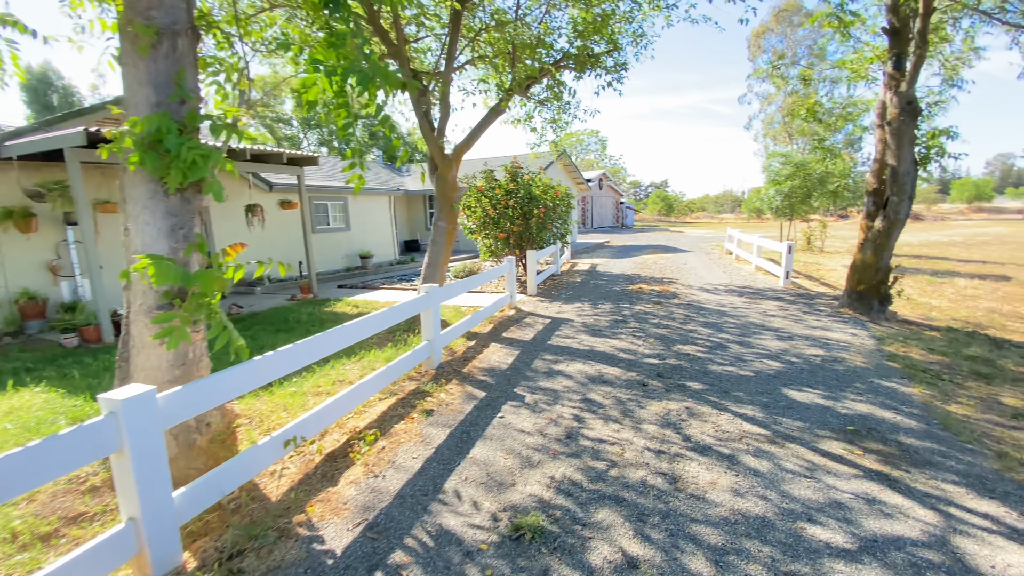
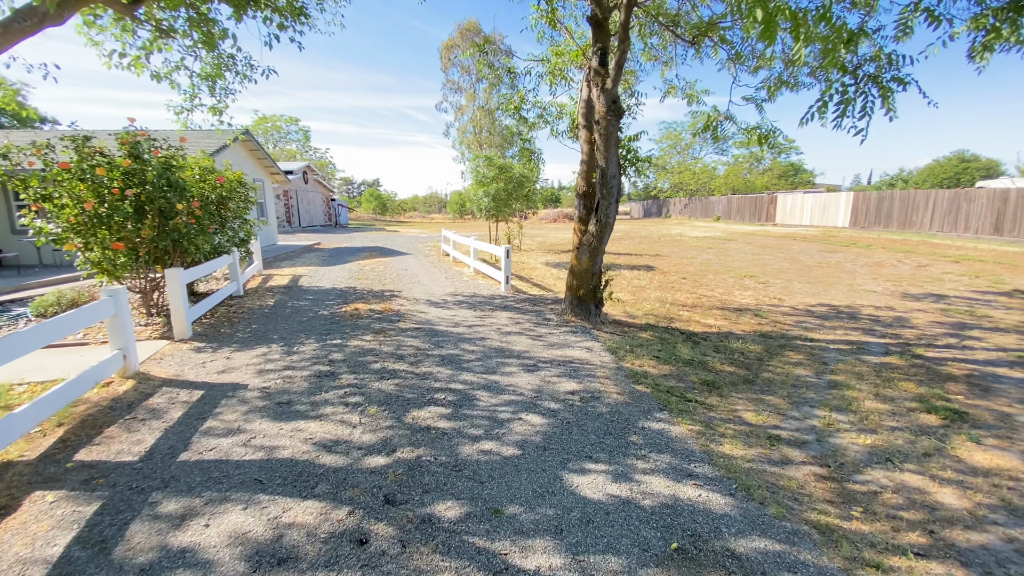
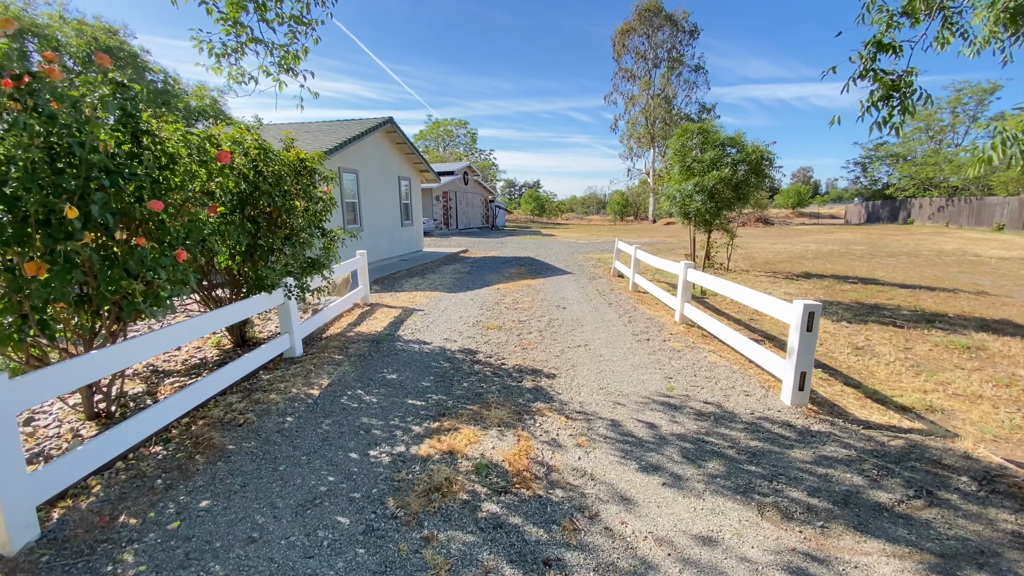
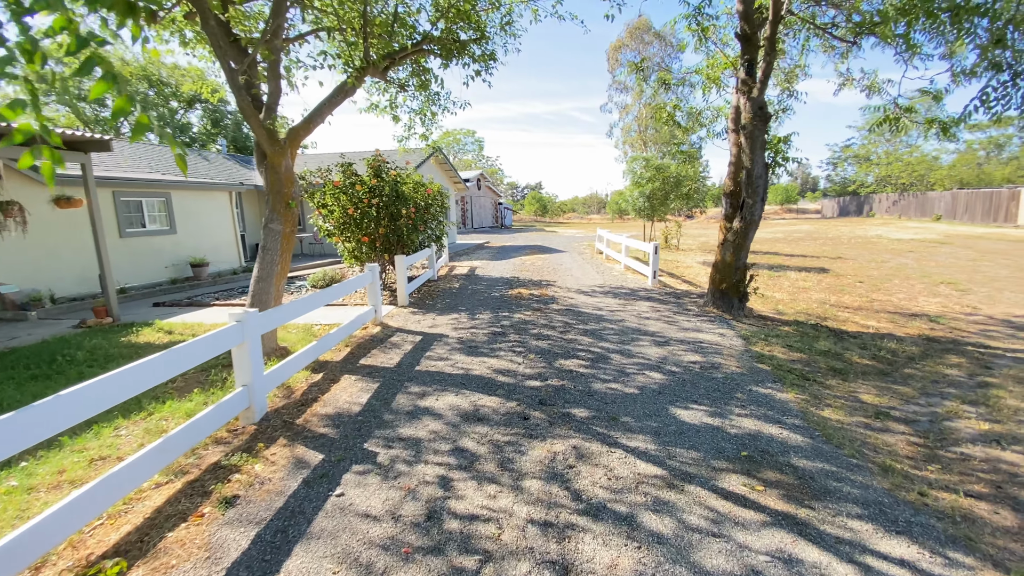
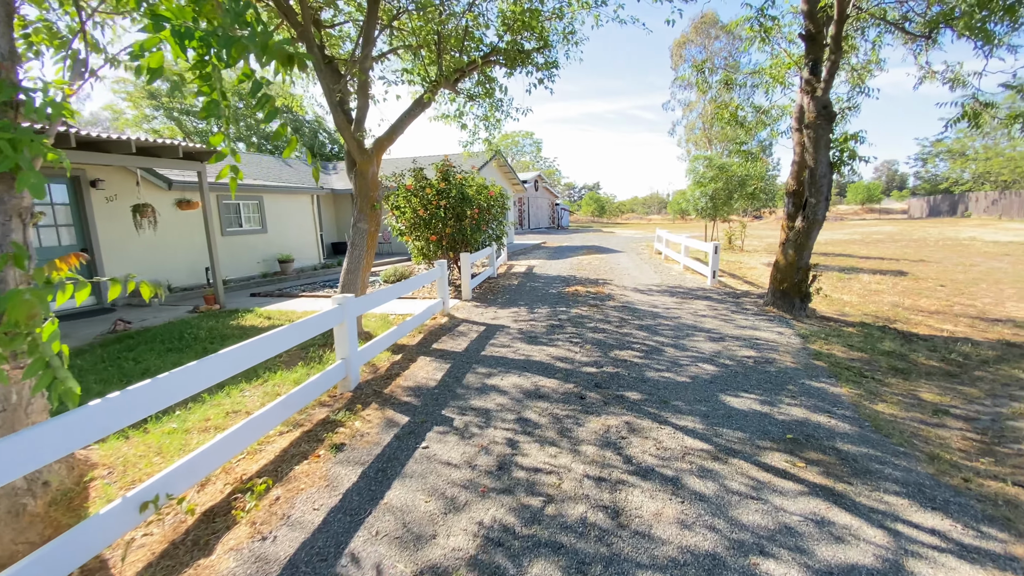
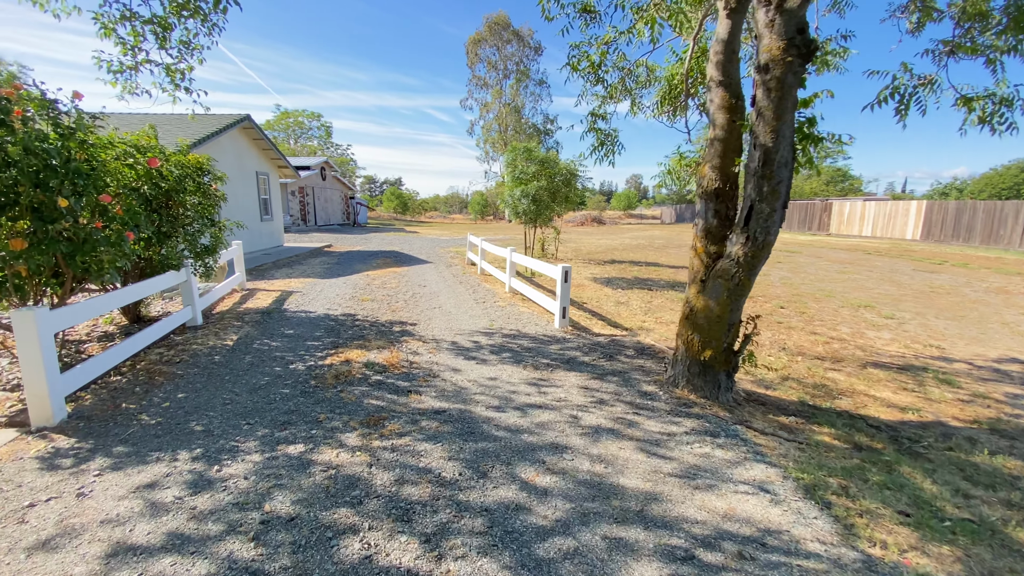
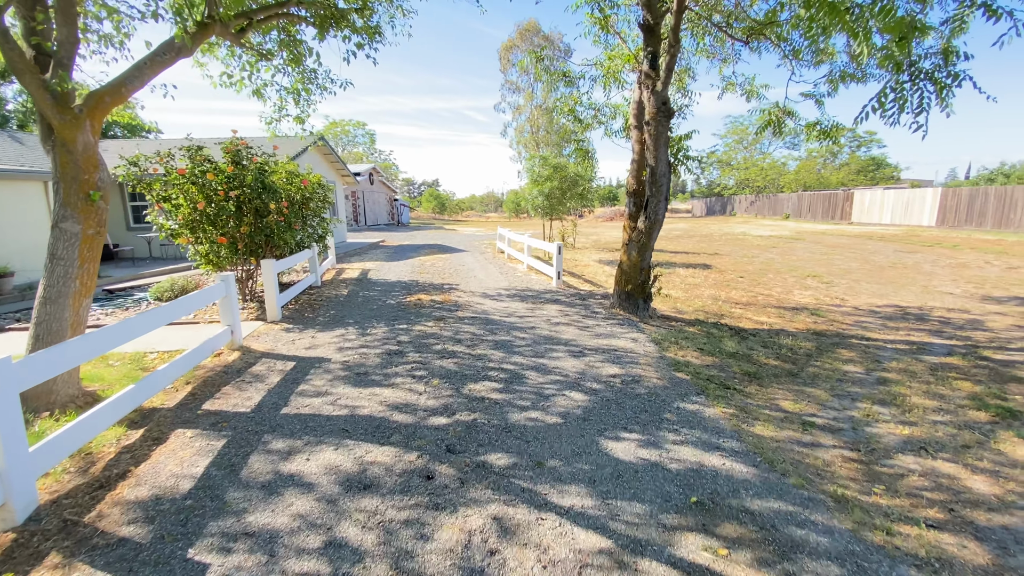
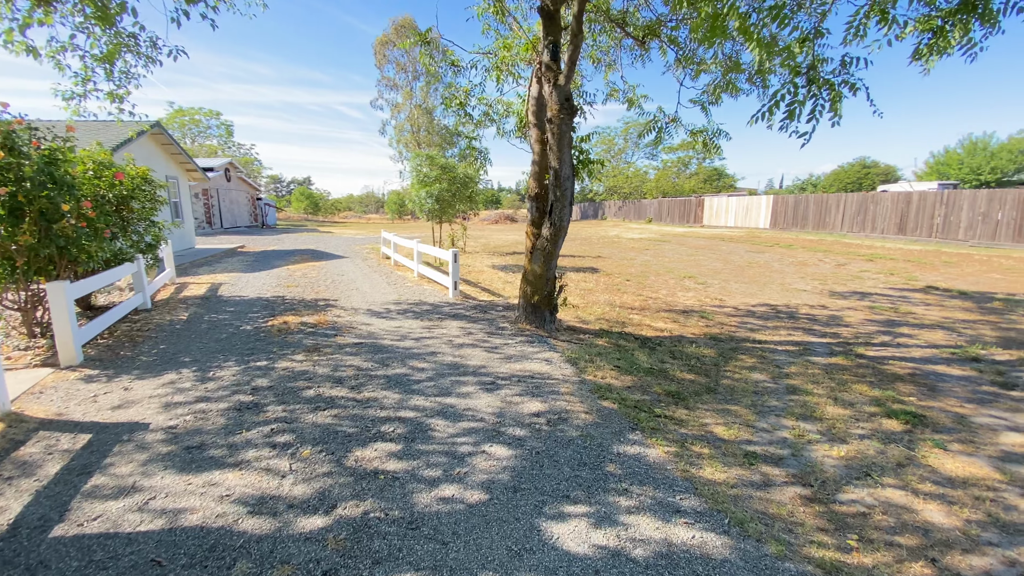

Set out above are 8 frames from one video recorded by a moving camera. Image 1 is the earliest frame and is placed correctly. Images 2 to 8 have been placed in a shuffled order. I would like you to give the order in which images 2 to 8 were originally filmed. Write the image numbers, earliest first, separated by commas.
5, 4, 7, 2, 8, 6, 3
